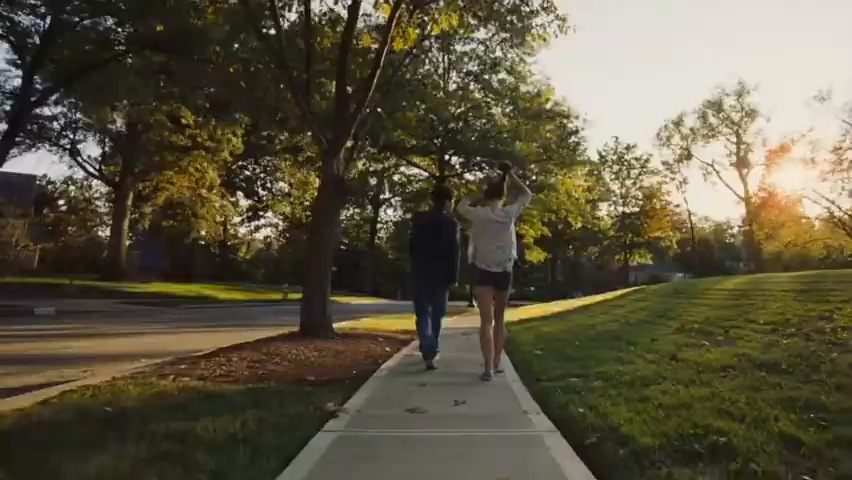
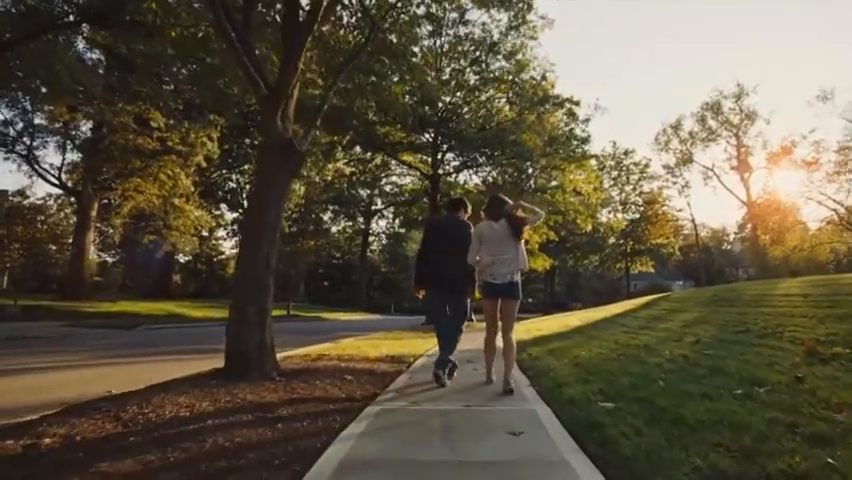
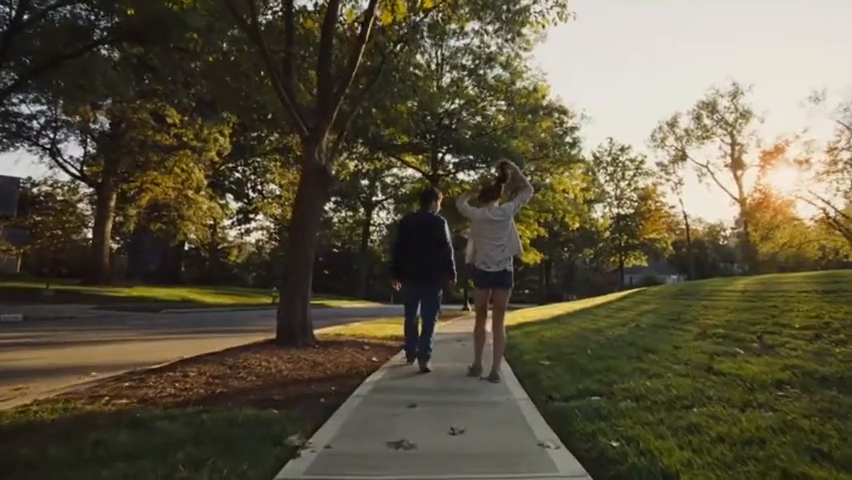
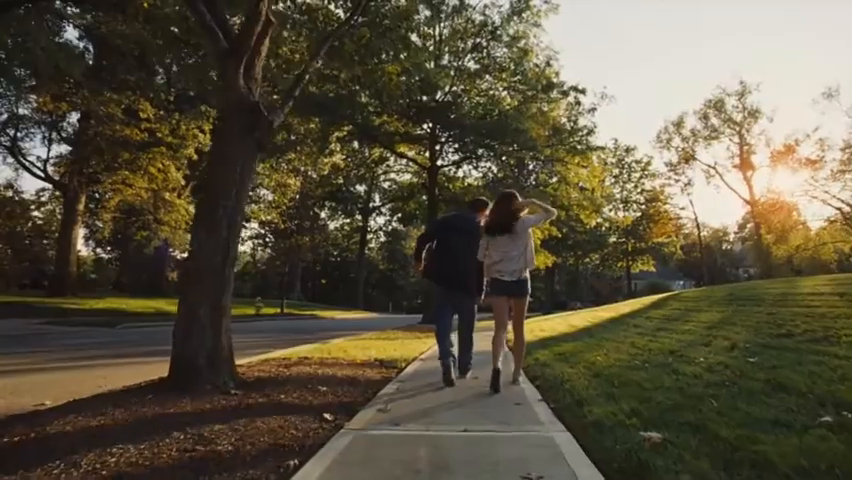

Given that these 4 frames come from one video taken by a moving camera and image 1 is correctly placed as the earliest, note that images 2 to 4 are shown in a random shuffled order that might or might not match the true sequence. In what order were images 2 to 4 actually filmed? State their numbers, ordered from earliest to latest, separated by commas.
3, 2, 4
